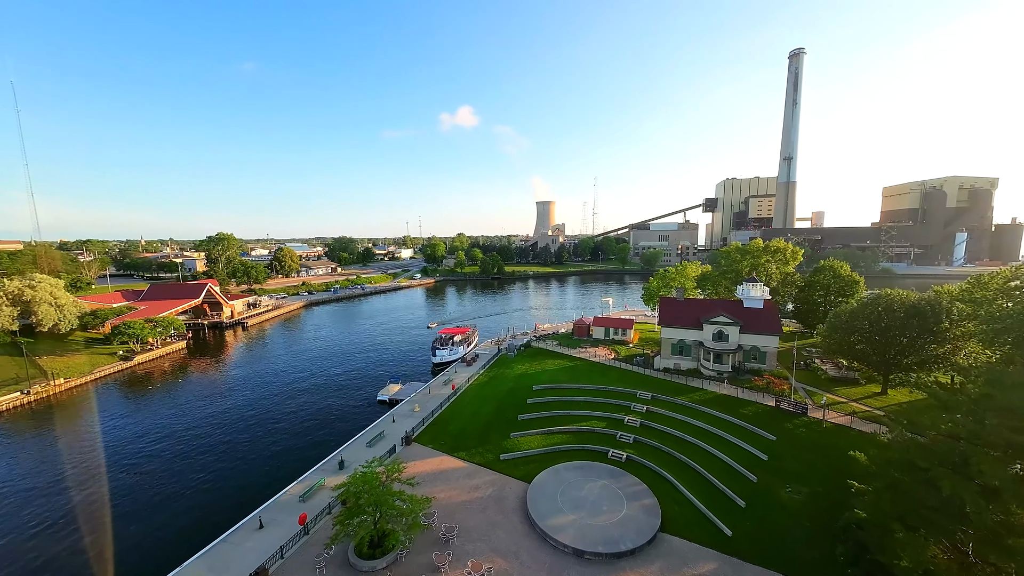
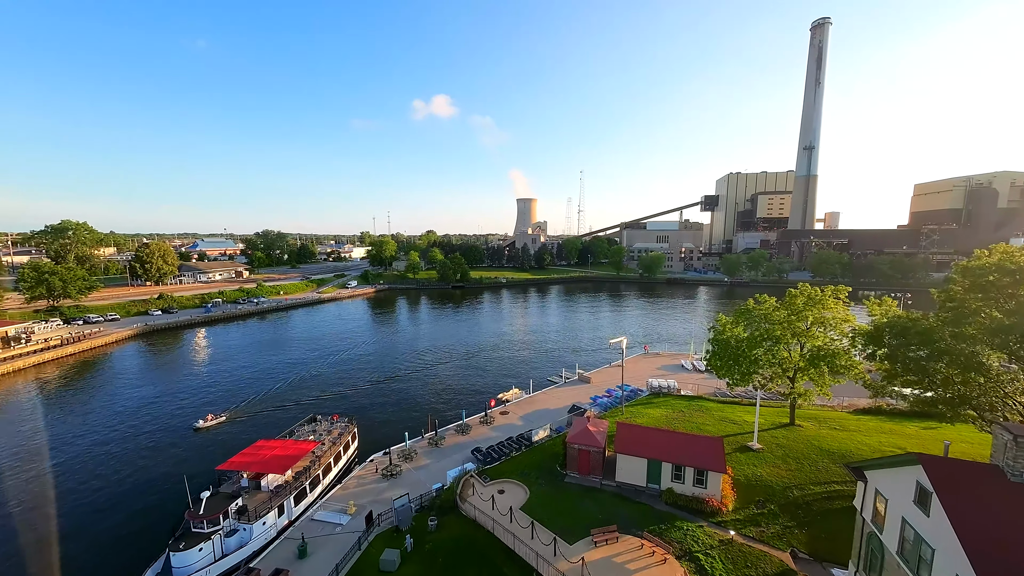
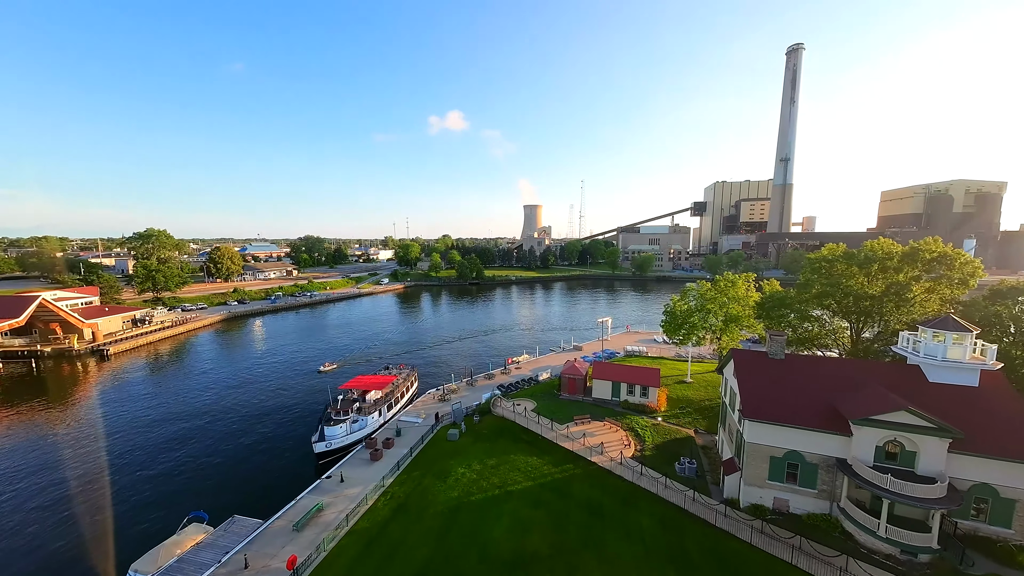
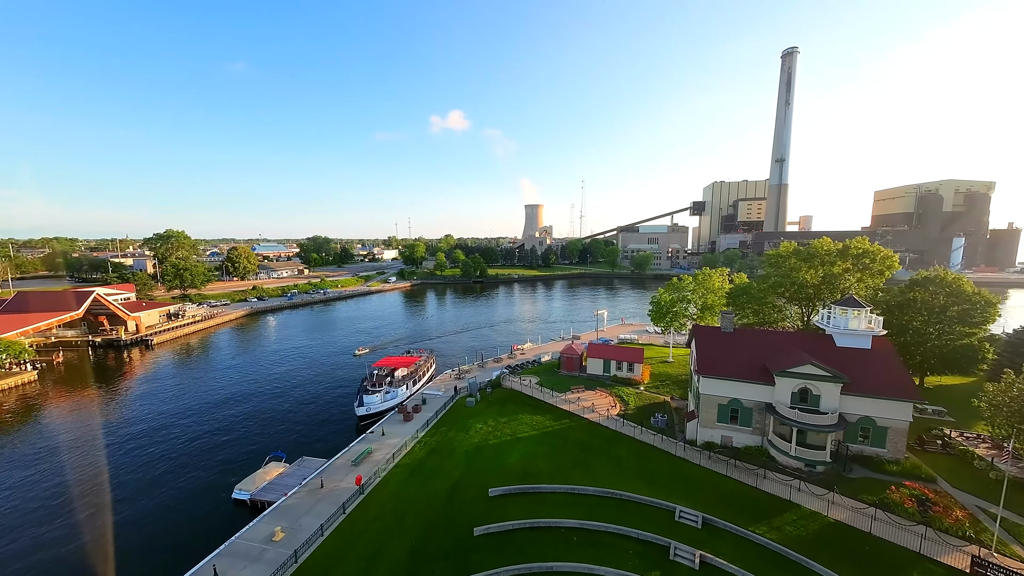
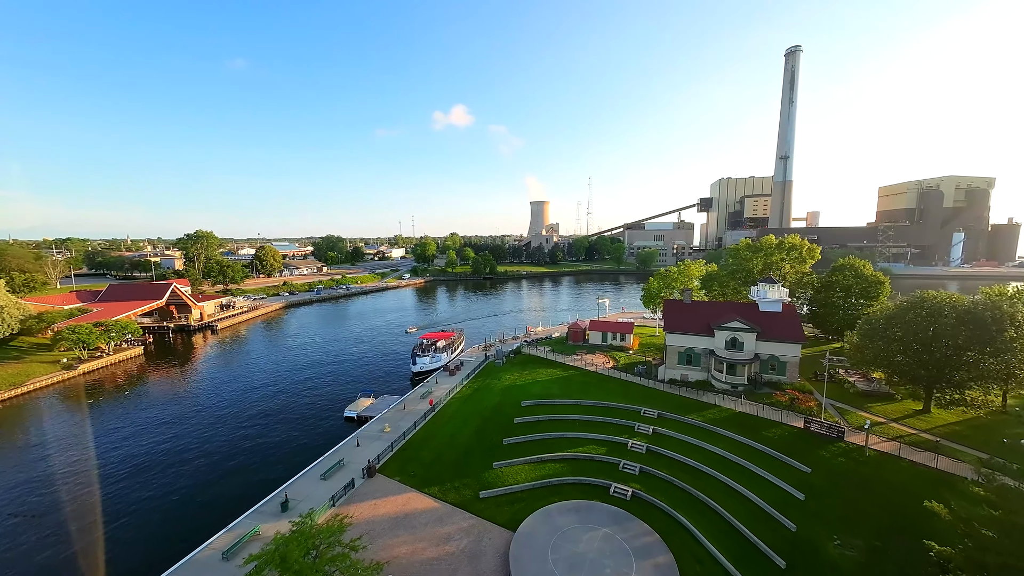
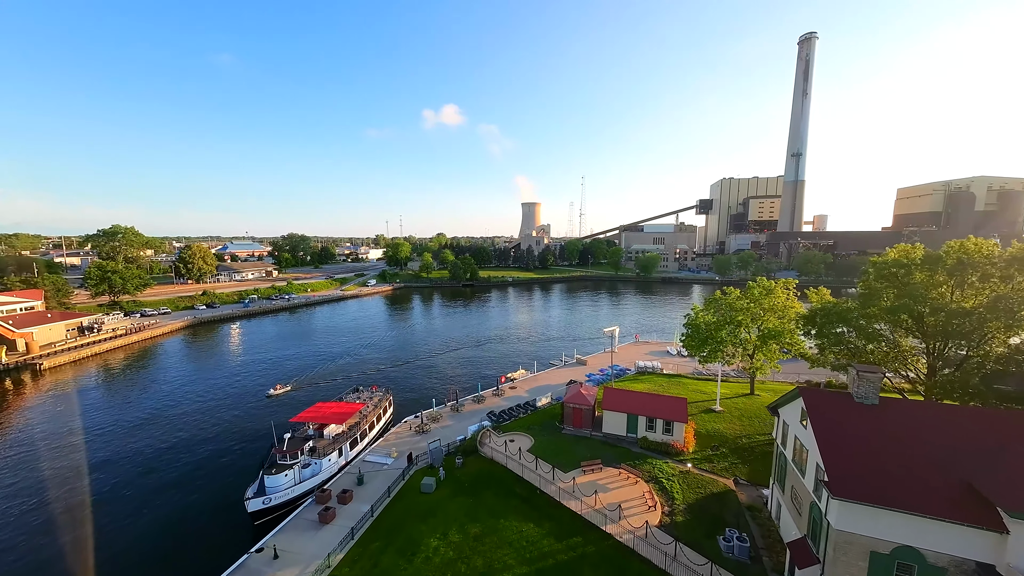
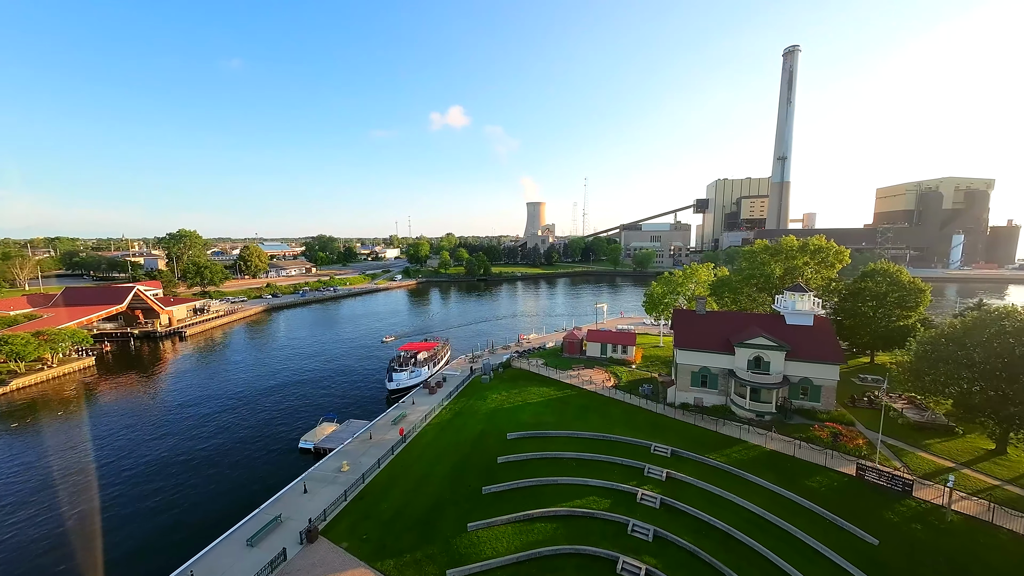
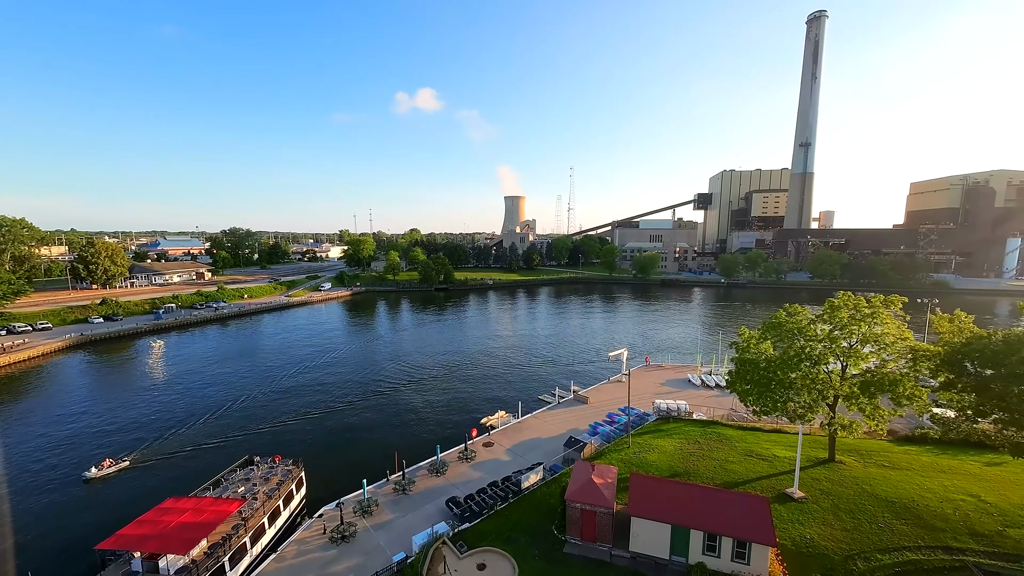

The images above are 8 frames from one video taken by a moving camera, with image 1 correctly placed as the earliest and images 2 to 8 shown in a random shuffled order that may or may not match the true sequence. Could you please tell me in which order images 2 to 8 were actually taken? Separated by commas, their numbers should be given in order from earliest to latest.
5, 7, 4, 3, 6, 2, 8
